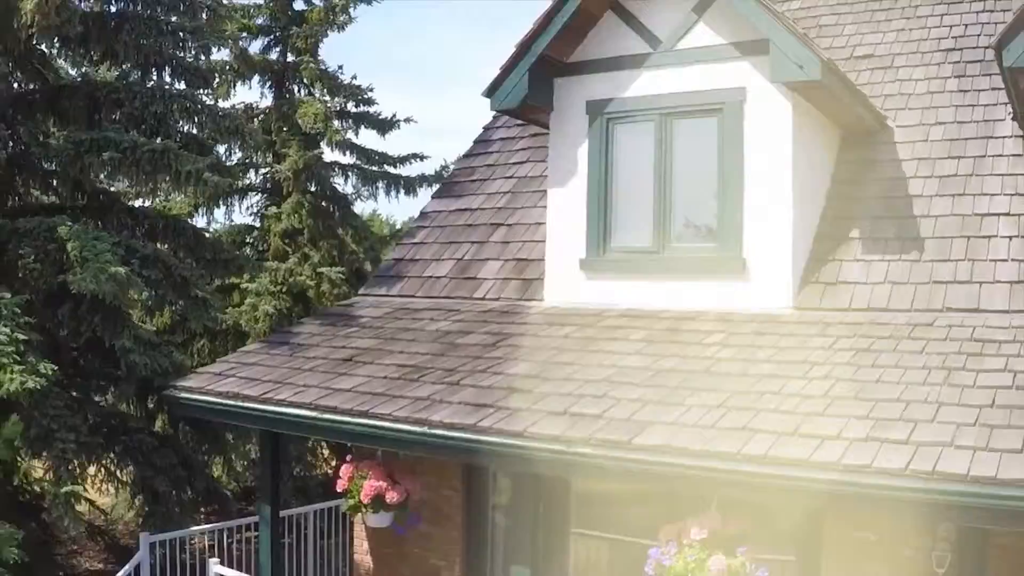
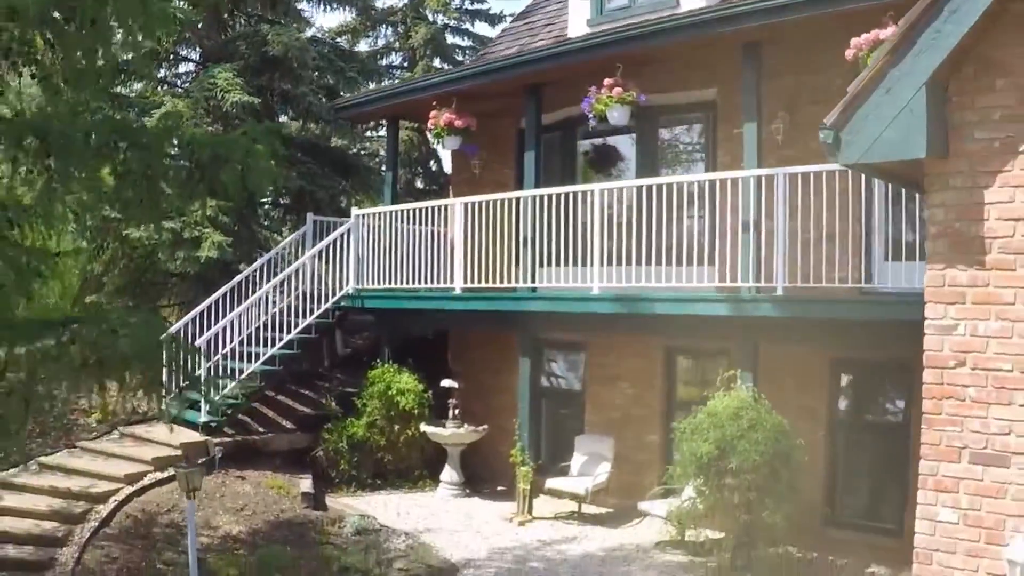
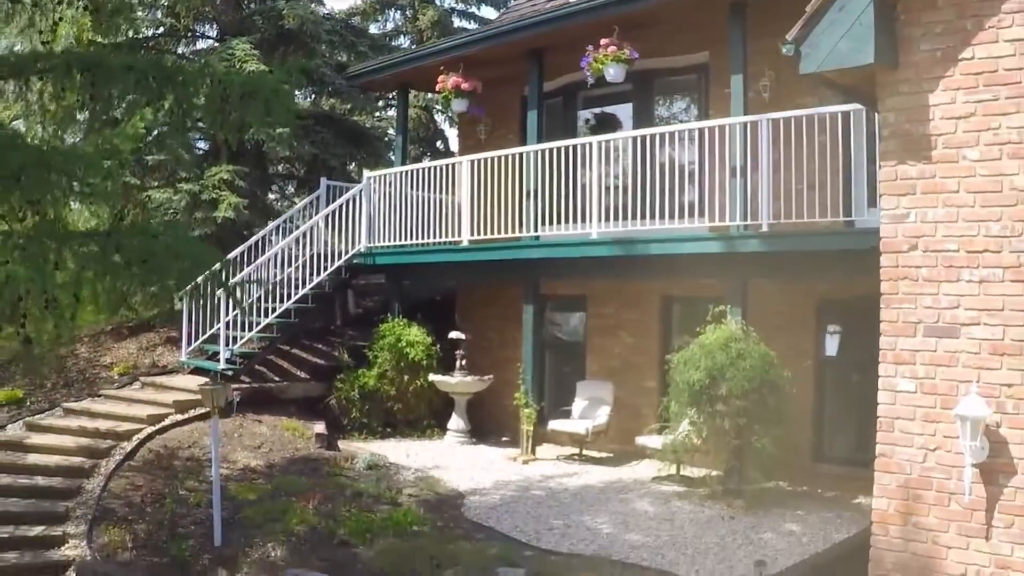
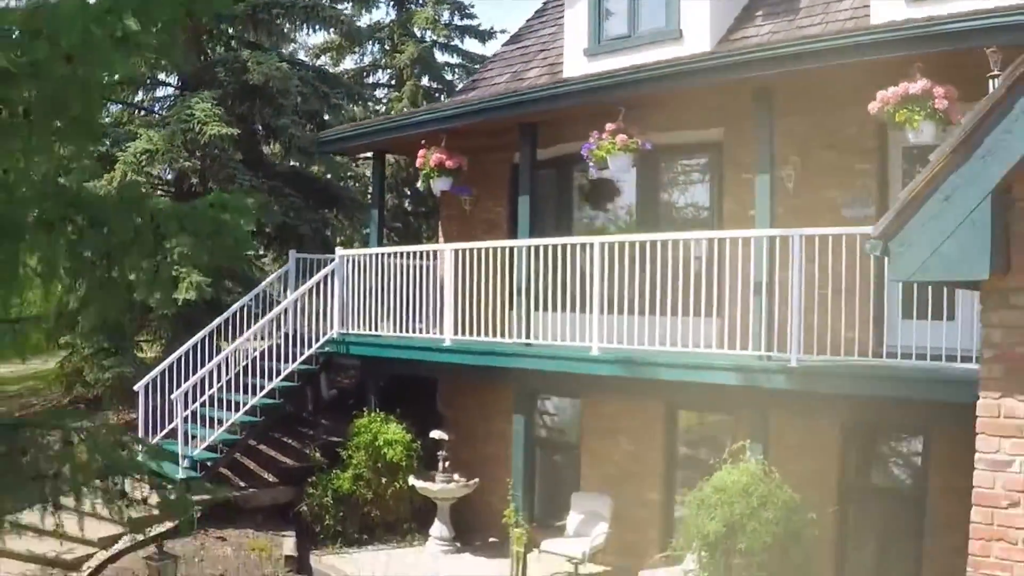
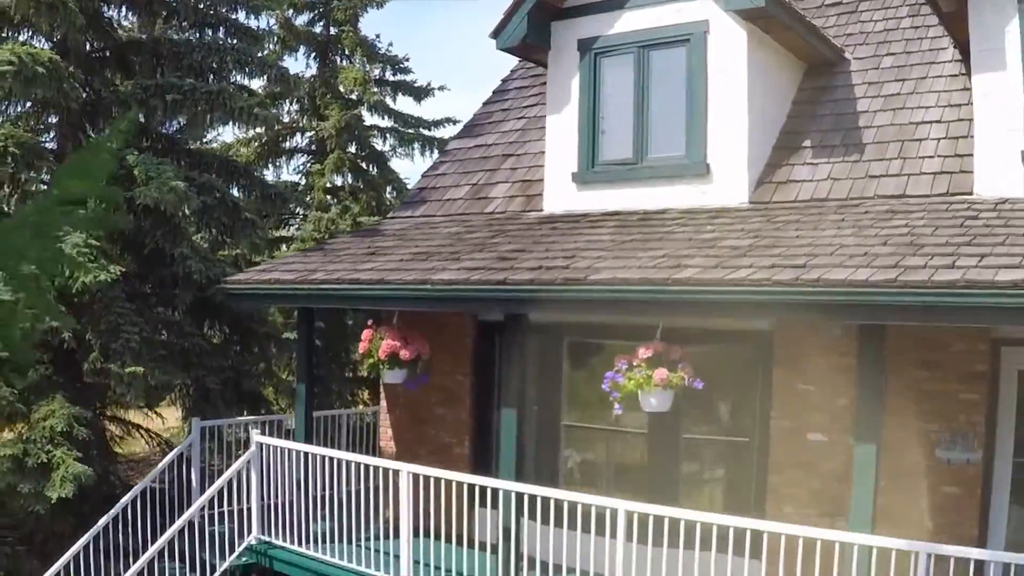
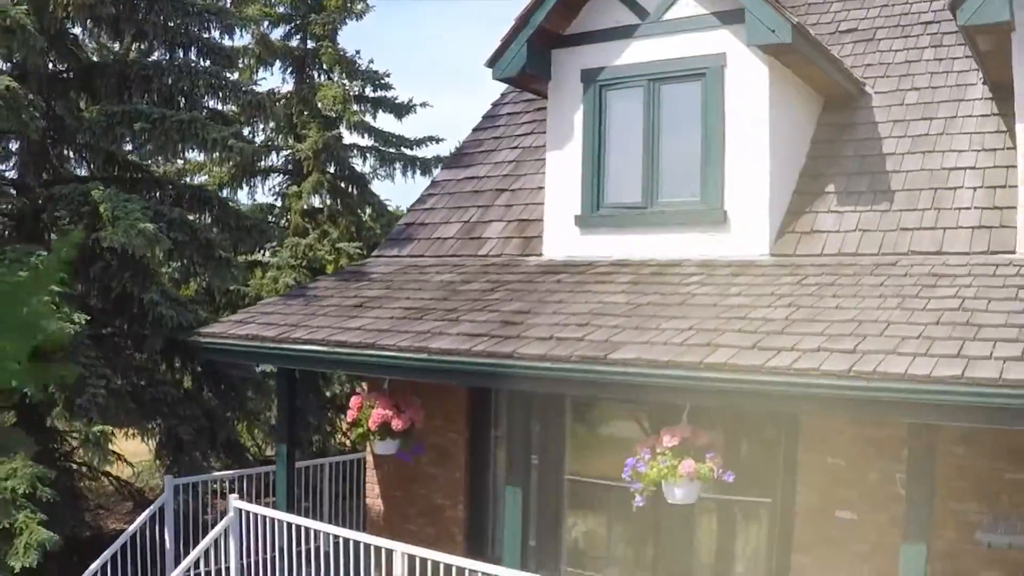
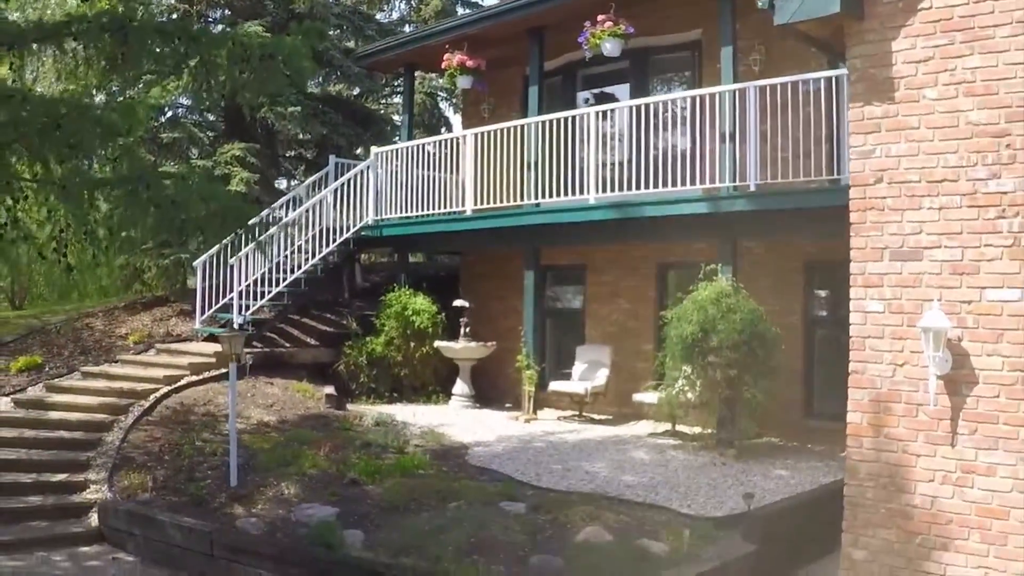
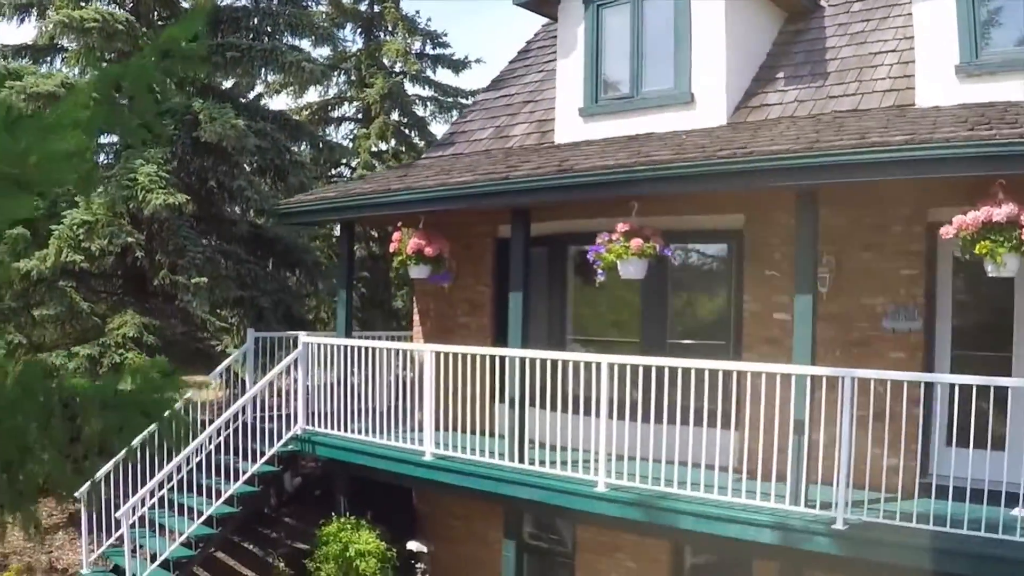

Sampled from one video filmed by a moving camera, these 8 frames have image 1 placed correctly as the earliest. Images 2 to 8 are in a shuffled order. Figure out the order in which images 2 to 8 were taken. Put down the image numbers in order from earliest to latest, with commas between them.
6, 5, 8, 4, 2, 3, 7
